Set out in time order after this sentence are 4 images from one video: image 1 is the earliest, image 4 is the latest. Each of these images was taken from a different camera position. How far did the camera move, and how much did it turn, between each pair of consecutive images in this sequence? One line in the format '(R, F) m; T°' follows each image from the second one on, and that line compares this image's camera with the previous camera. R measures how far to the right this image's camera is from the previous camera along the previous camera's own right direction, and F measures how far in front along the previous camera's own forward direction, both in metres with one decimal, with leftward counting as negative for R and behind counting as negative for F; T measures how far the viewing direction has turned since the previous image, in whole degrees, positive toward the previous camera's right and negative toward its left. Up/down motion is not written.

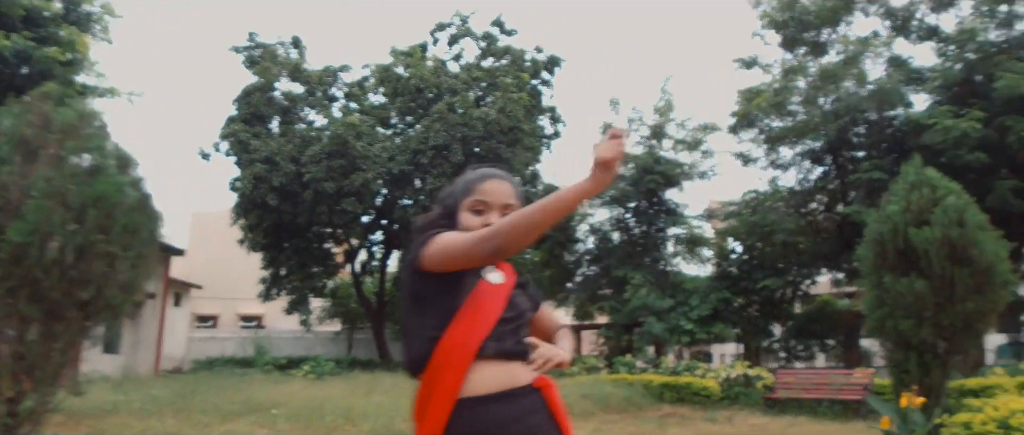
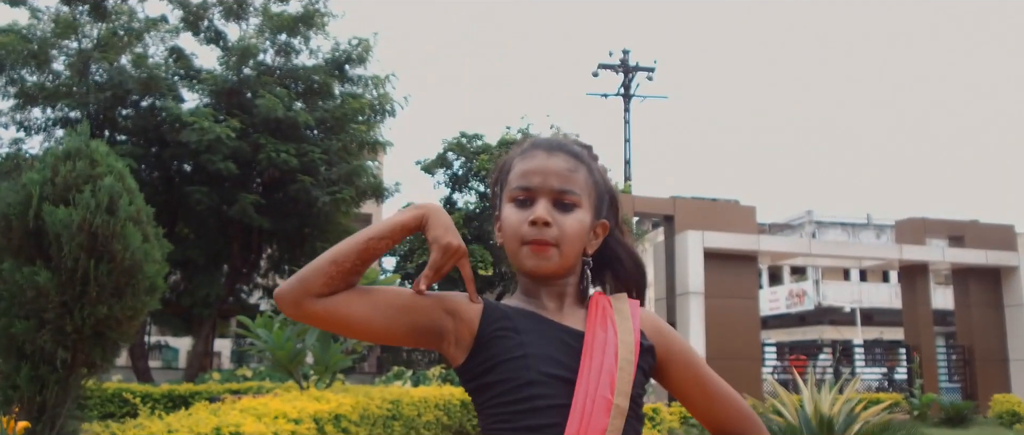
(+0.7, +0.5) m; +47°
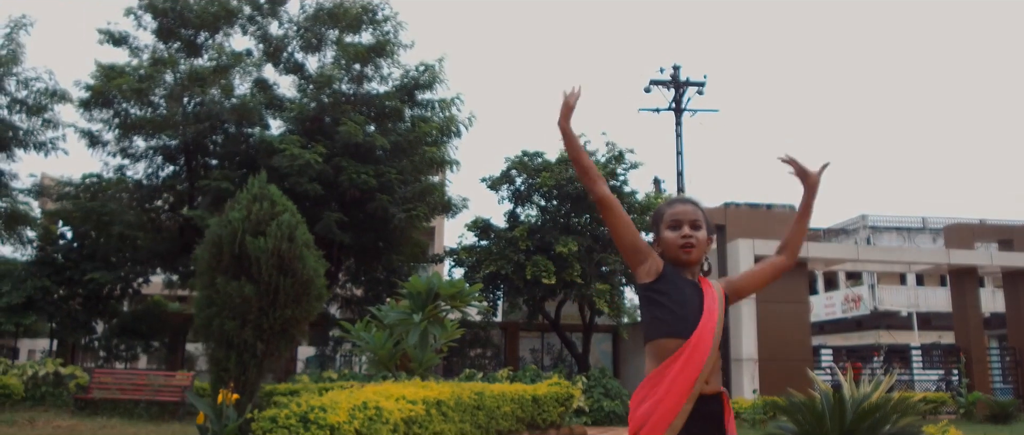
(-0.1, -1.0) m; -4°
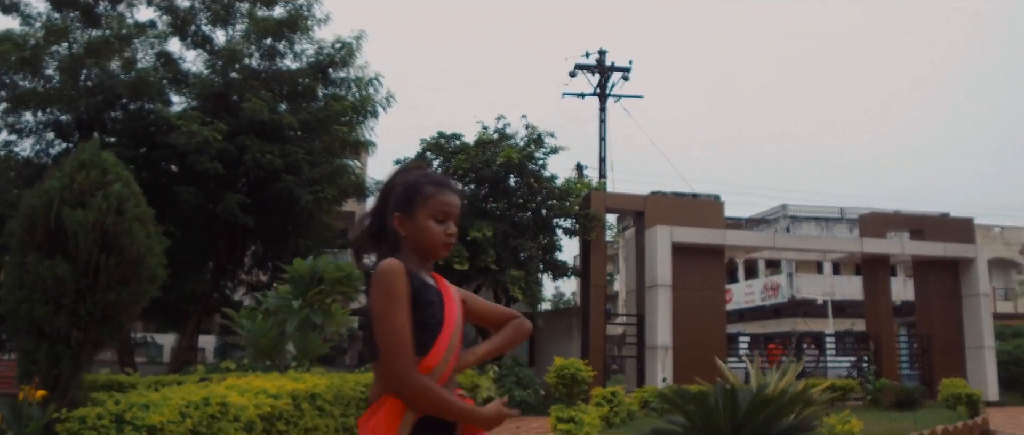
(+0.3, +0.4) m; +5°
